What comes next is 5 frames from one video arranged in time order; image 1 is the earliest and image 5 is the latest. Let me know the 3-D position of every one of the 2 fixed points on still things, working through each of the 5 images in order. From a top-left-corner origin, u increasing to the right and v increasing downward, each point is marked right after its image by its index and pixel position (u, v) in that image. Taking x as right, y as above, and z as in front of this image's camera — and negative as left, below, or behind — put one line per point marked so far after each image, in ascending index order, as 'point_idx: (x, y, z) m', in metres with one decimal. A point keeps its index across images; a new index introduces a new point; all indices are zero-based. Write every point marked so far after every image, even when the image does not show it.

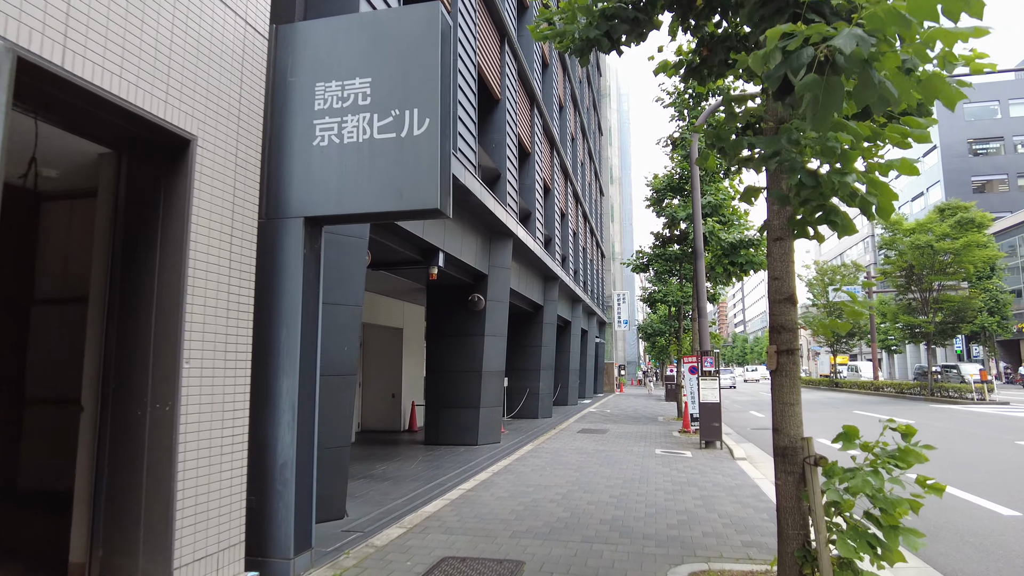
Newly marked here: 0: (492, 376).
0: (-0.4, -1.7, +12.9) m
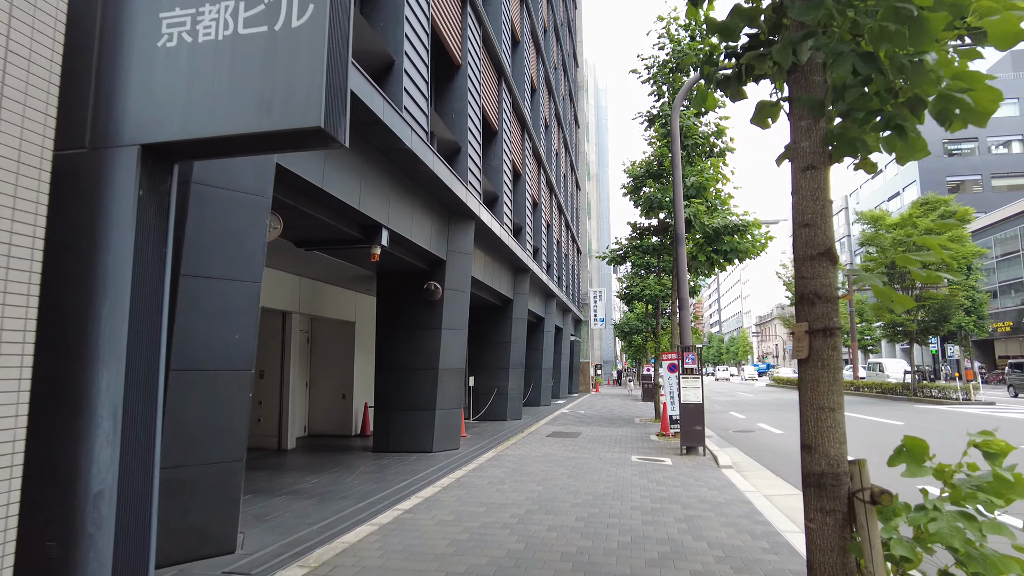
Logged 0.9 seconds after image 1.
0: (-1.1, -1.5, +11.6) m
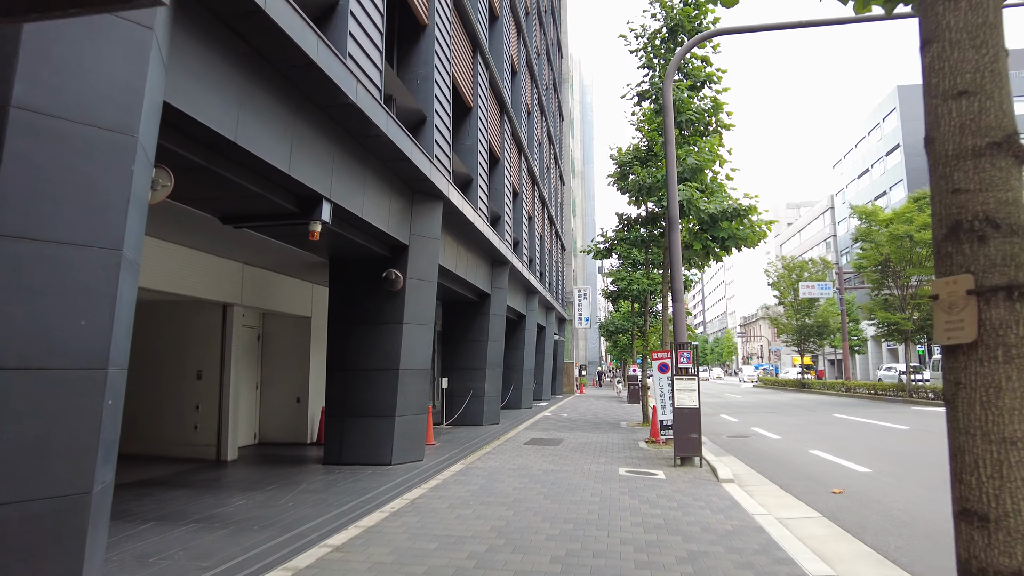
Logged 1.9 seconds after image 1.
0: (-1.6, -1.4, +10.2) m
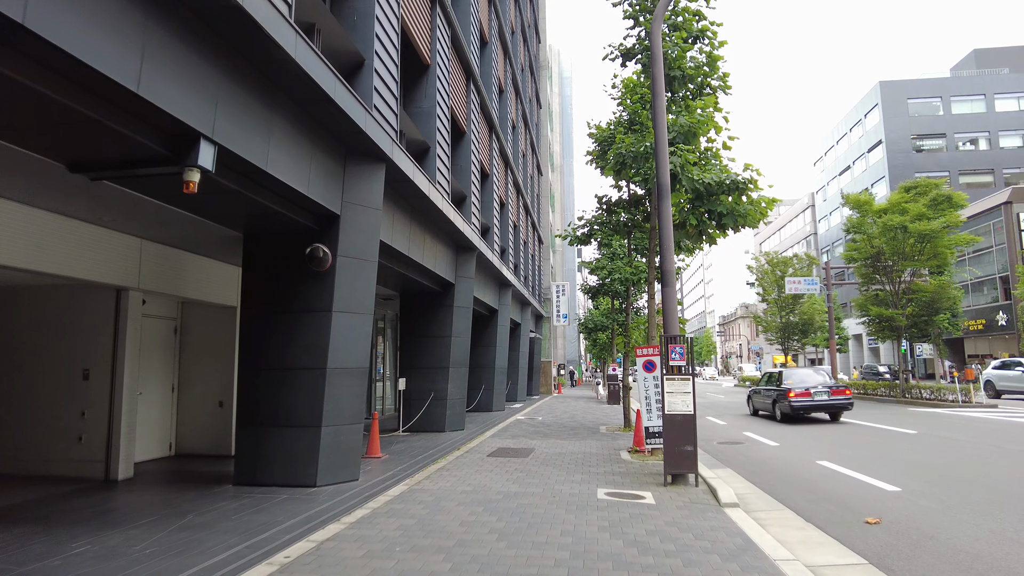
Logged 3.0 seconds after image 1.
0: (-2.1, -1.1, +8.3) m
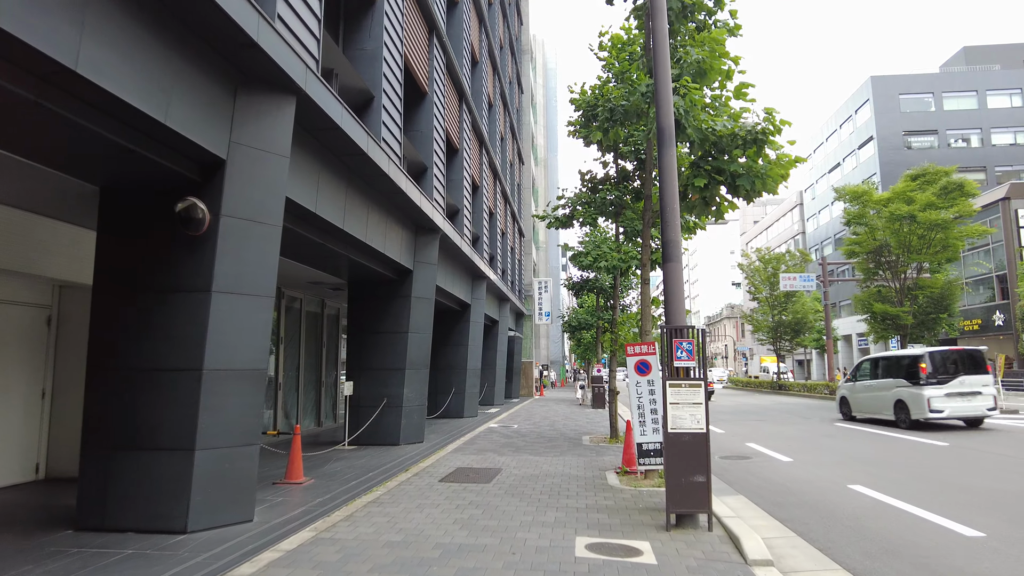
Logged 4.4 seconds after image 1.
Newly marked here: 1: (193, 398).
0: (-2.6, -0.8, +6.1) m
1: (-2.9, -1.0, +5.8) m
